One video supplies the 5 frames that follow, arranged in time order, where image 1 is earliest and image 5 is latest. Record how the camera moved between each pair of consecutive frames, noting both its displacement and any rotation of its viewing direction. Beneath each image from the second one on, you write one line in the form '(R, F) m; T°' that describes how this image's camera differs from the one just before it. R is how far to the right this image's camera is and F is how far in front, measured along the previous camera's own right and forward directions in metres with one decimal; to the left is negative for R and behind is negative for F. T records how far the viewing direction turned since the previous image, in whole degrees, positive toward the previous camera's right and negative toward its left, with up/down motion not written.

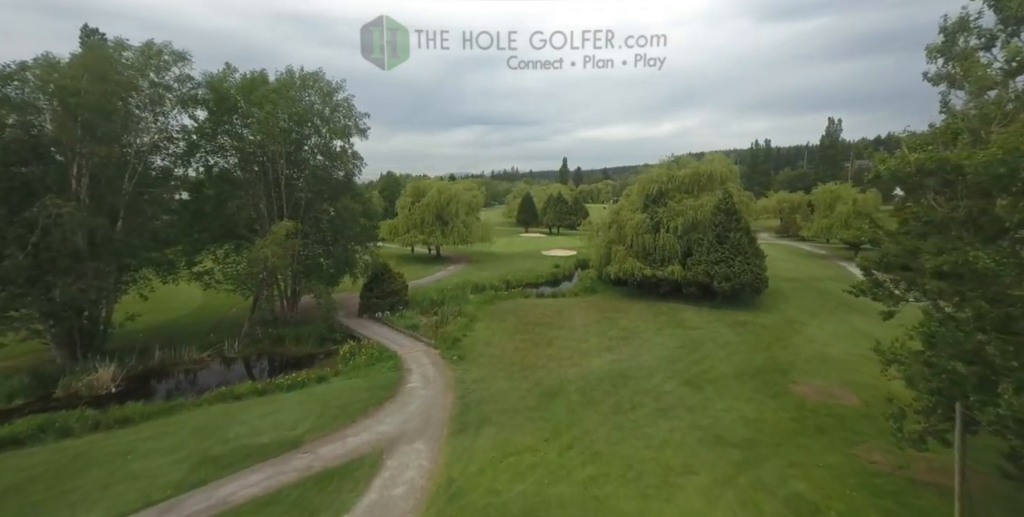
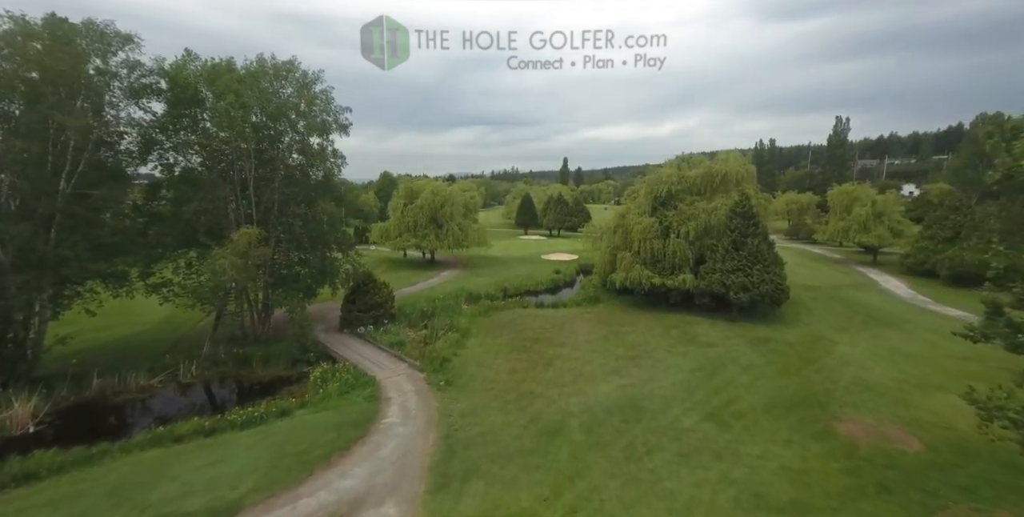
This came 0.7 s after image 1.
(+0.2, +2.0) m; 0°
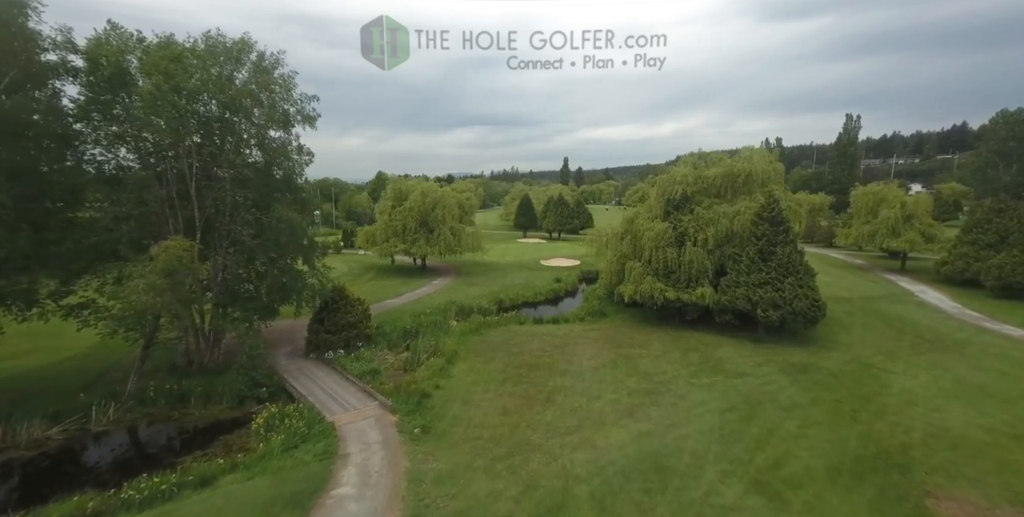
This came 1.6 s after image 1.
(+0.3, +2.8) m; 0°
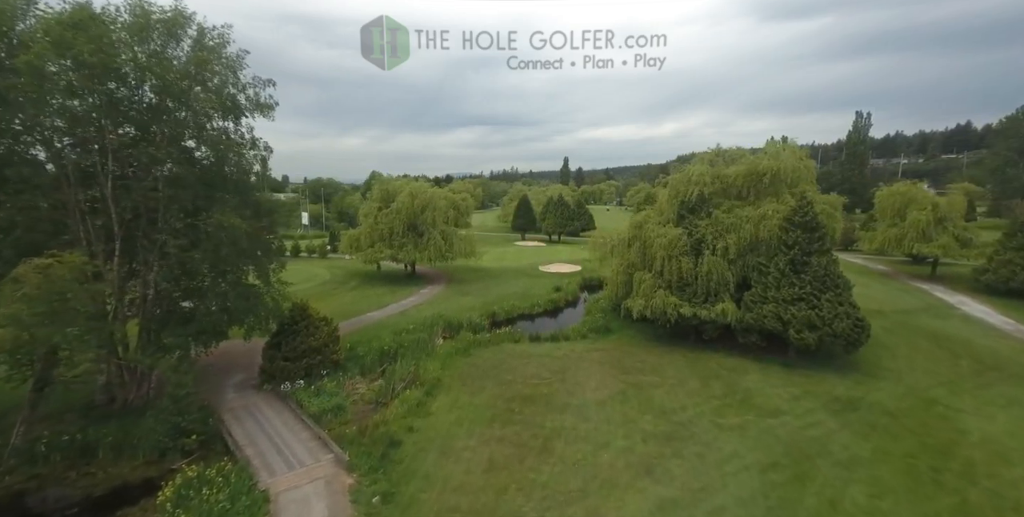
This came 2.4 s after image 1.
(+0.3, +2.6) m; 0°
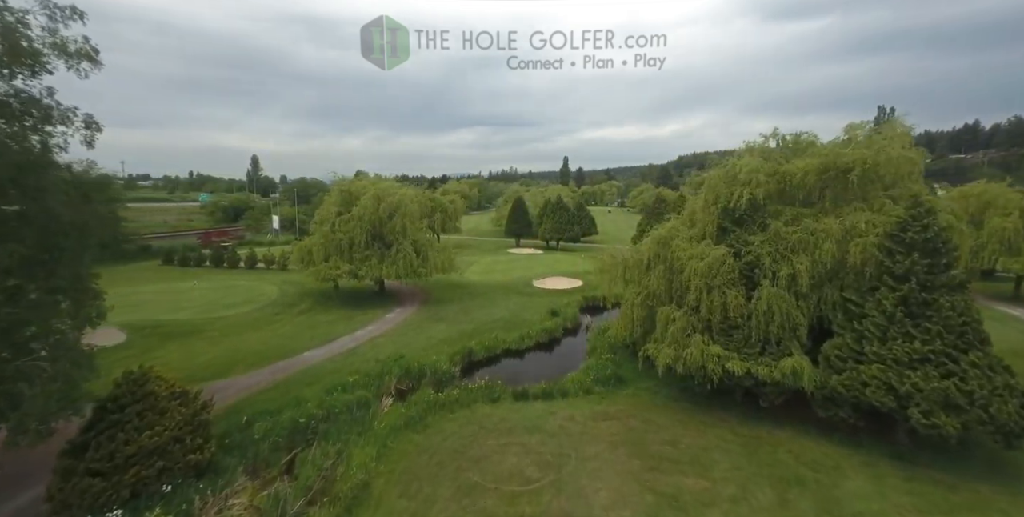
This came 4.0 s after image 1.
(+0.8, +5.6) m; 0°
